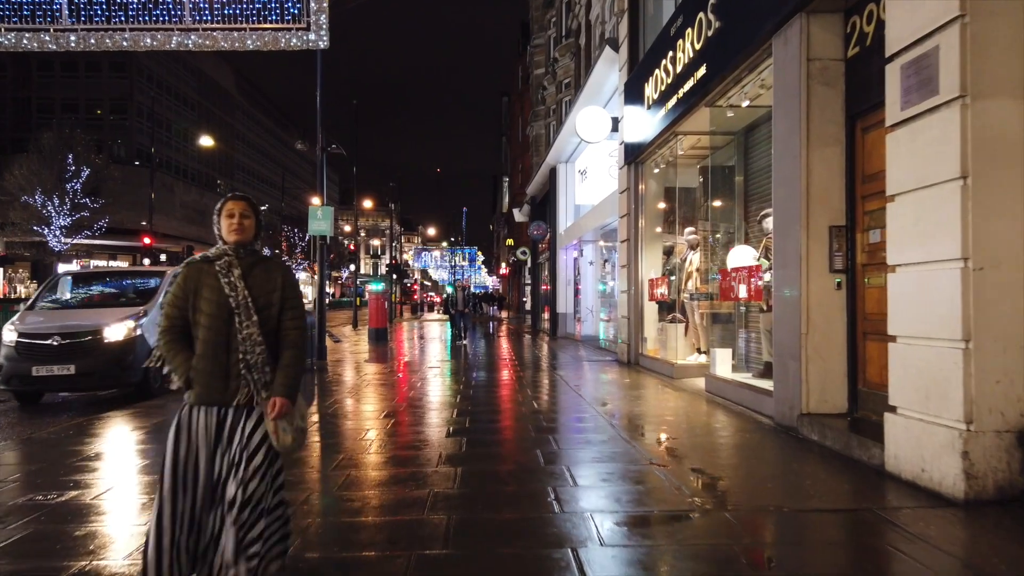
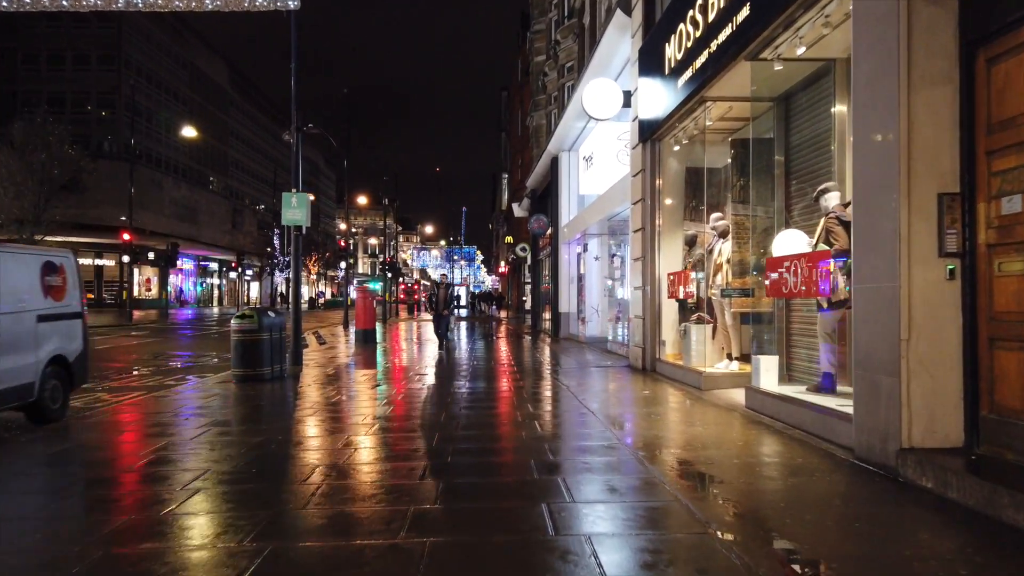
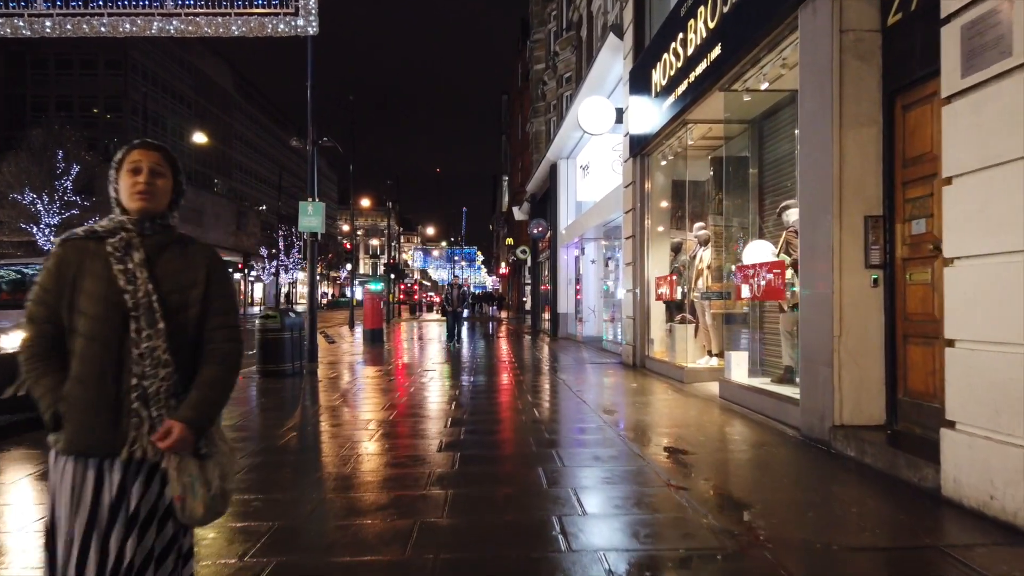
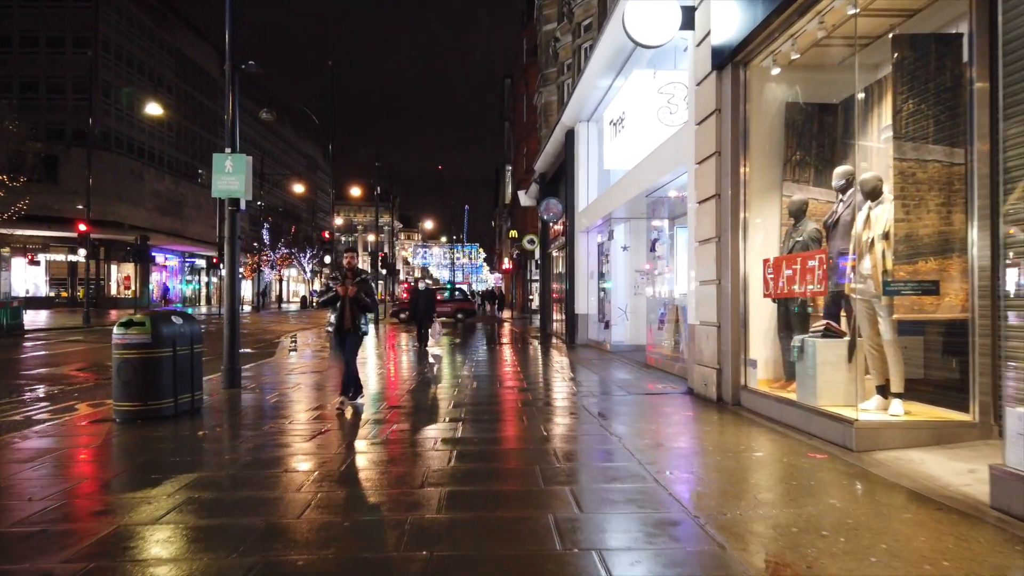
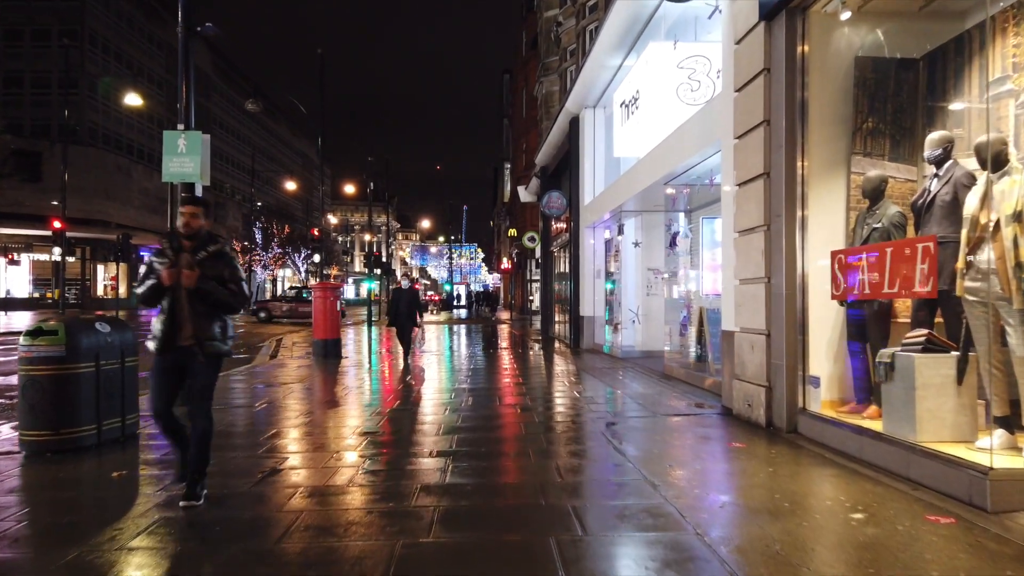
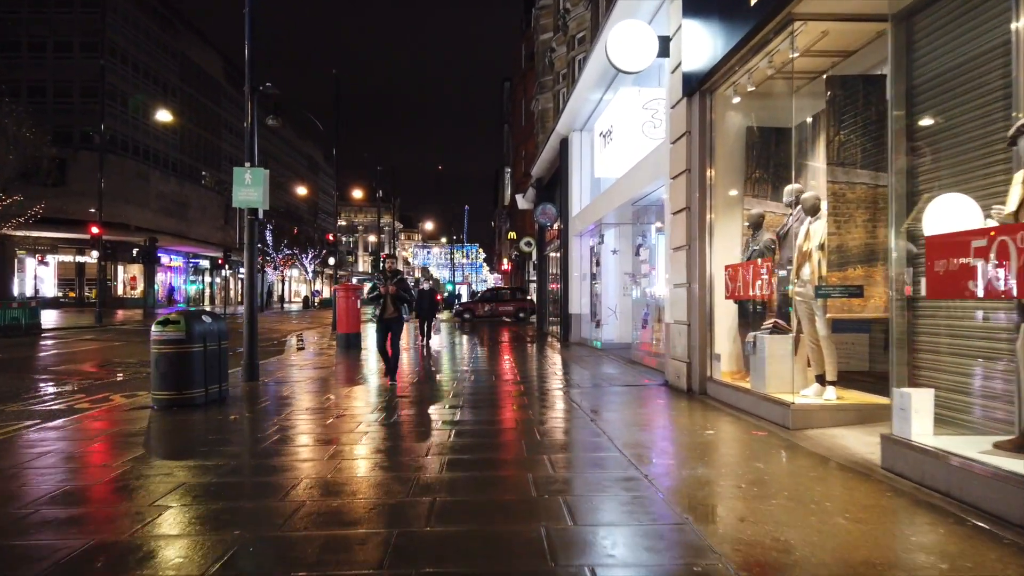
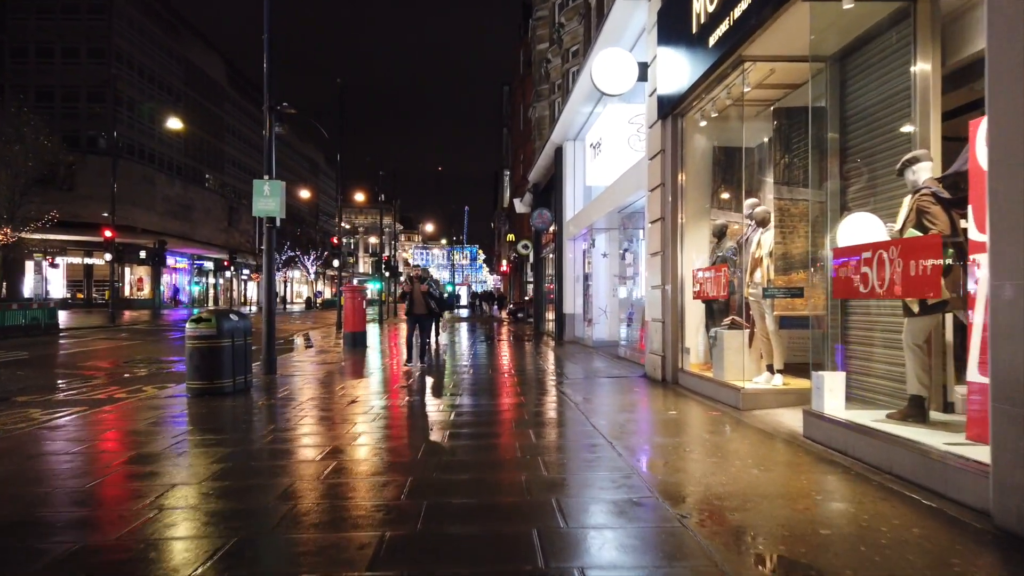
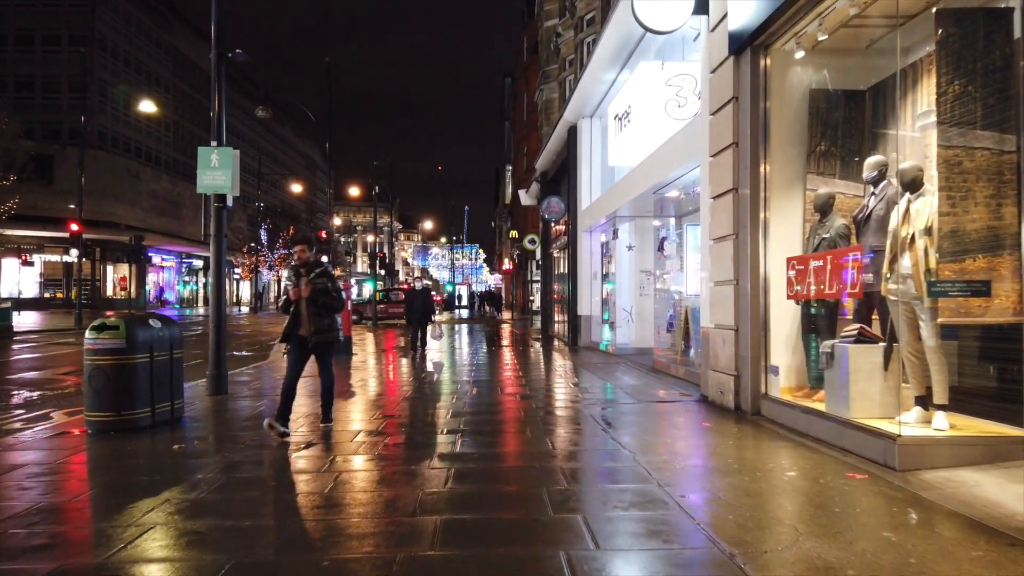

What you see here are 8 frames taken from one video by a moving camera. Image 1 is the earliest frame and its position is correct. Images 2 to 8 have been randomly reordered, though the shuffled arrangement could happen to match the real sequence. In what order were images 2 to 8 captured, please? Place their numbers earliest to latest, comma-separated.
3, 2, 7, 6, 4, 8, 5
